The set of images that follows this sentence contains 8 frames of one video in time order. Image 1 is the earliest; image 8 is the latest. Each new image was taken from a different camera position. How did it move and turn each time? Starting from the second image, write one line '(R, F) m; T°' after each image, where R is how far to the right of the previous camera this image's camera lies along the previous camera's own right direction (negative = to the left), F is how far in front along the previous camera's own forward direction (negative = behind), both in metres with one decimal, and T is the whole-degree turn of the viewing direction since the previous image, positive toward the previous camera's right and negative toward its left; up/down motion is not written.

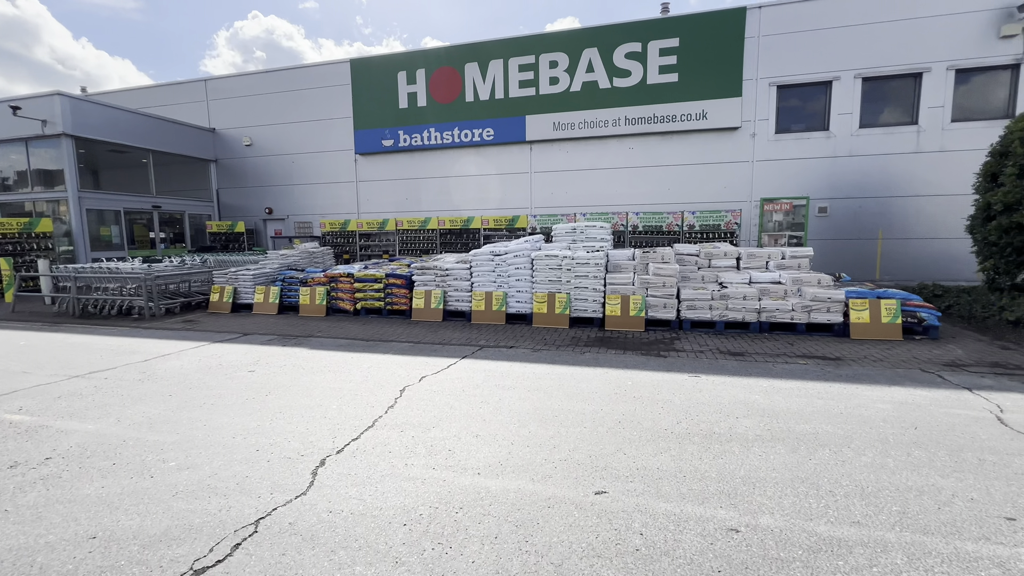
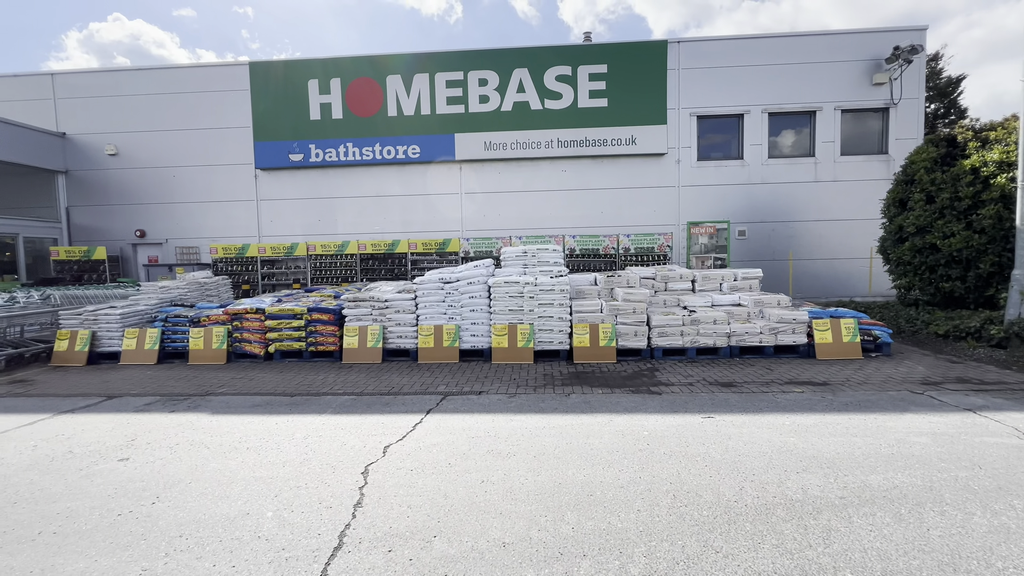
(-0.7, +1.1) m; +12°
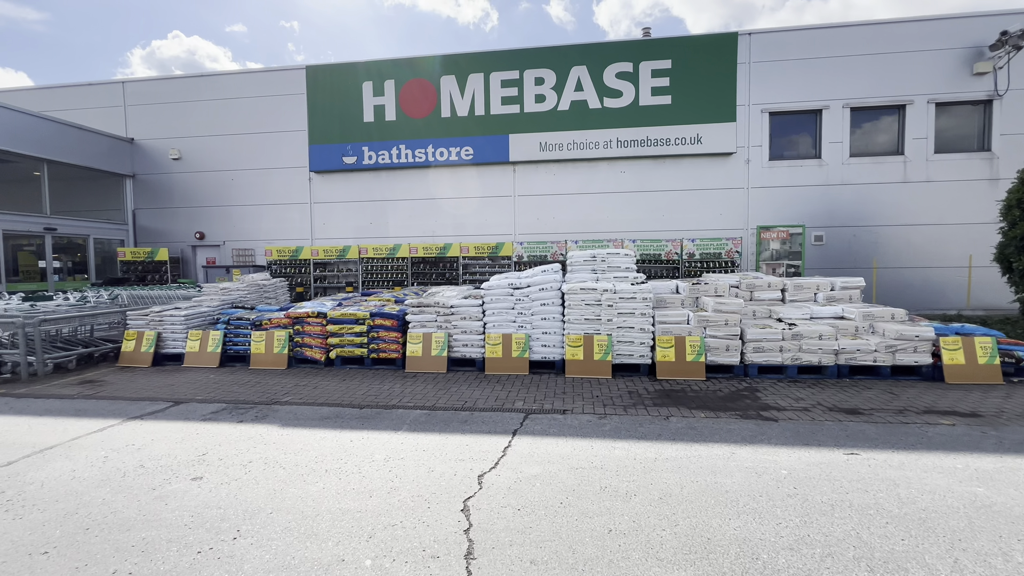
(-0.6, +0.5) m; -4°
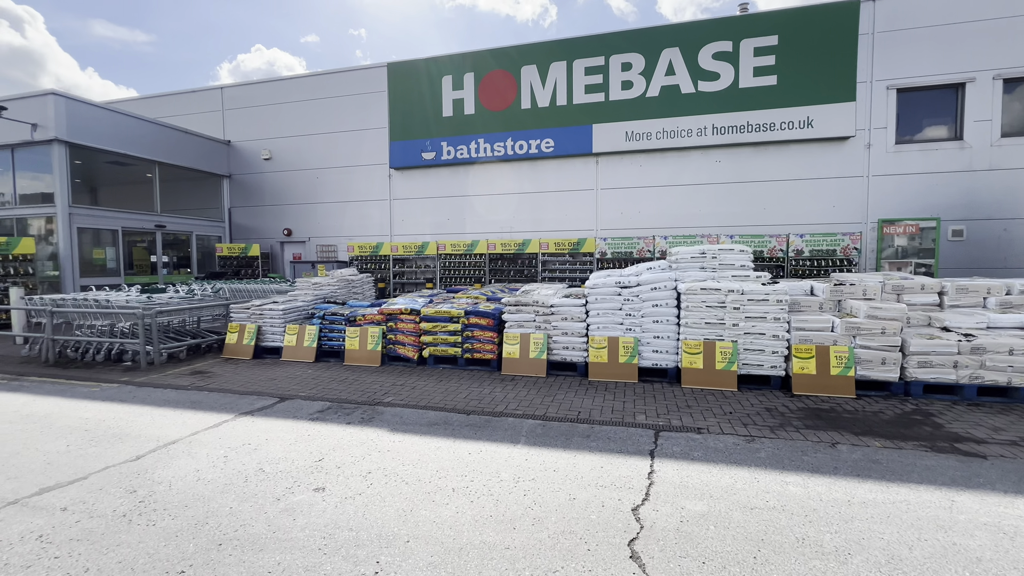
(-0.7, +0.5) m; -7°
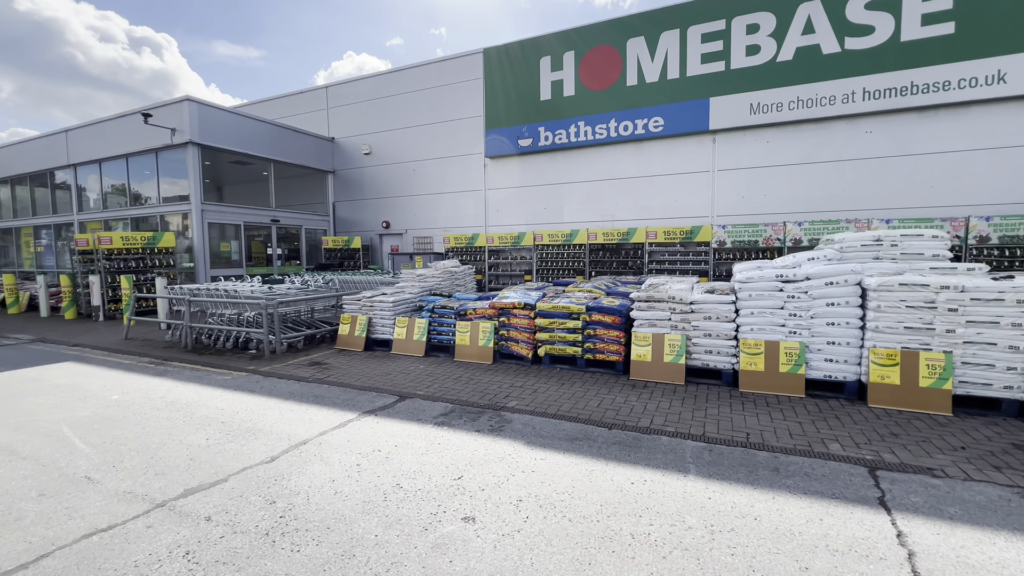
(-0.7, +0.6) m; -10°
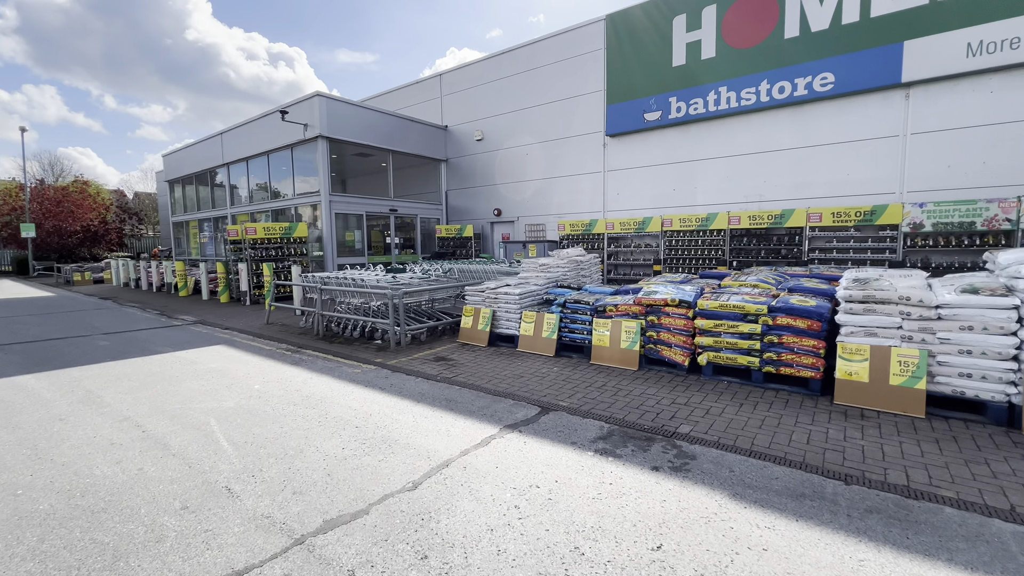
(-0.7, +0.8) m; -12°
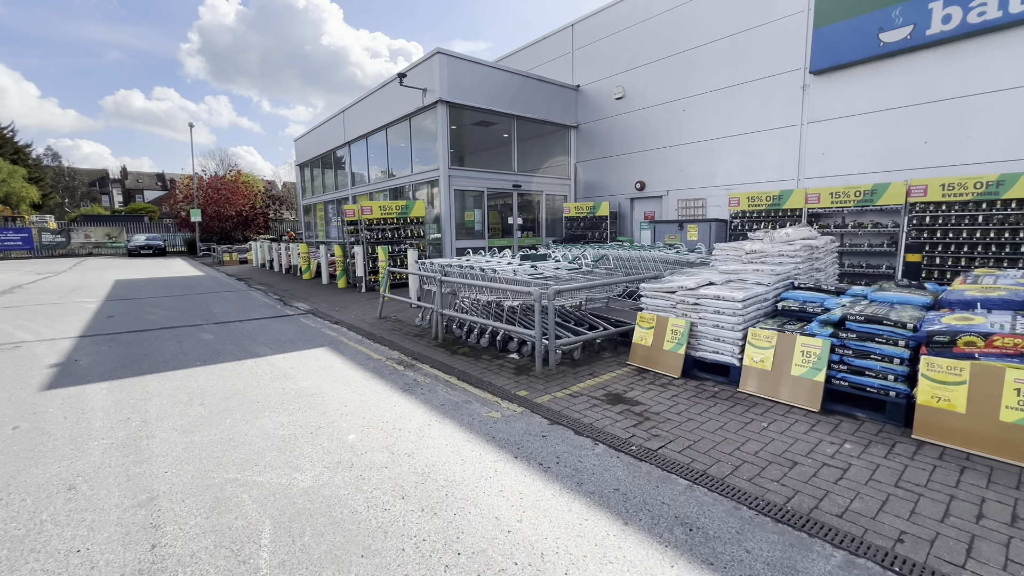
(-1.1, +2.3) m; -13°
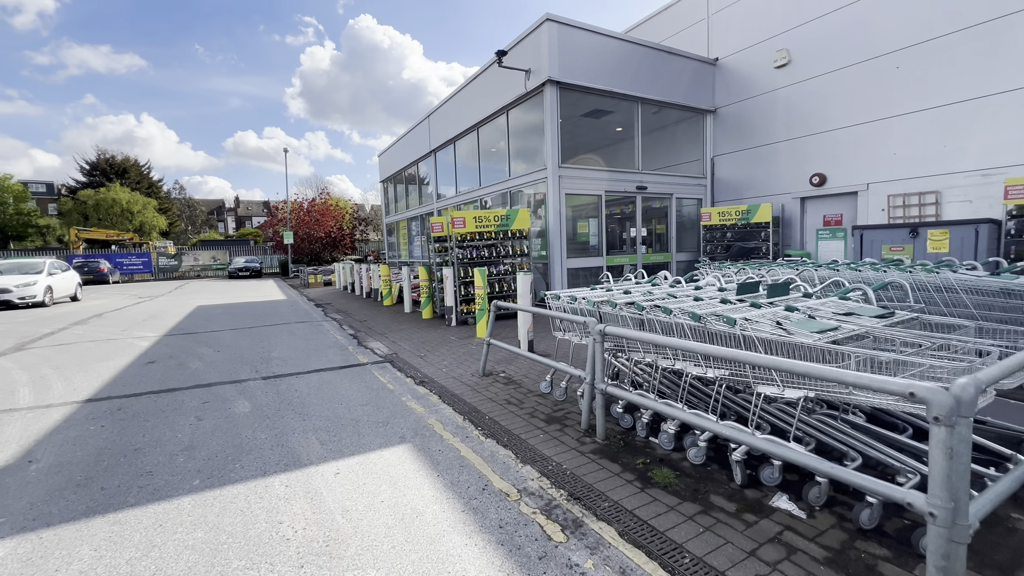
(-1.1, +2.7) m; -9°
